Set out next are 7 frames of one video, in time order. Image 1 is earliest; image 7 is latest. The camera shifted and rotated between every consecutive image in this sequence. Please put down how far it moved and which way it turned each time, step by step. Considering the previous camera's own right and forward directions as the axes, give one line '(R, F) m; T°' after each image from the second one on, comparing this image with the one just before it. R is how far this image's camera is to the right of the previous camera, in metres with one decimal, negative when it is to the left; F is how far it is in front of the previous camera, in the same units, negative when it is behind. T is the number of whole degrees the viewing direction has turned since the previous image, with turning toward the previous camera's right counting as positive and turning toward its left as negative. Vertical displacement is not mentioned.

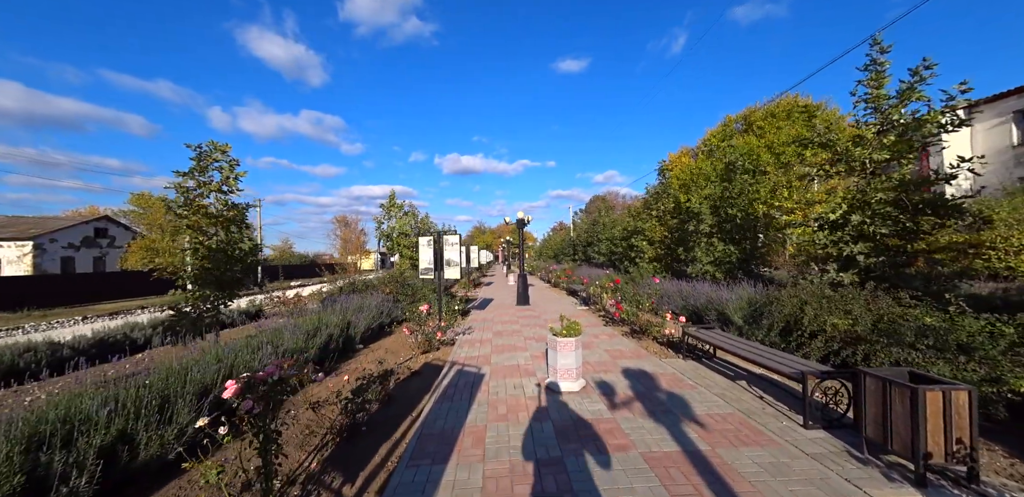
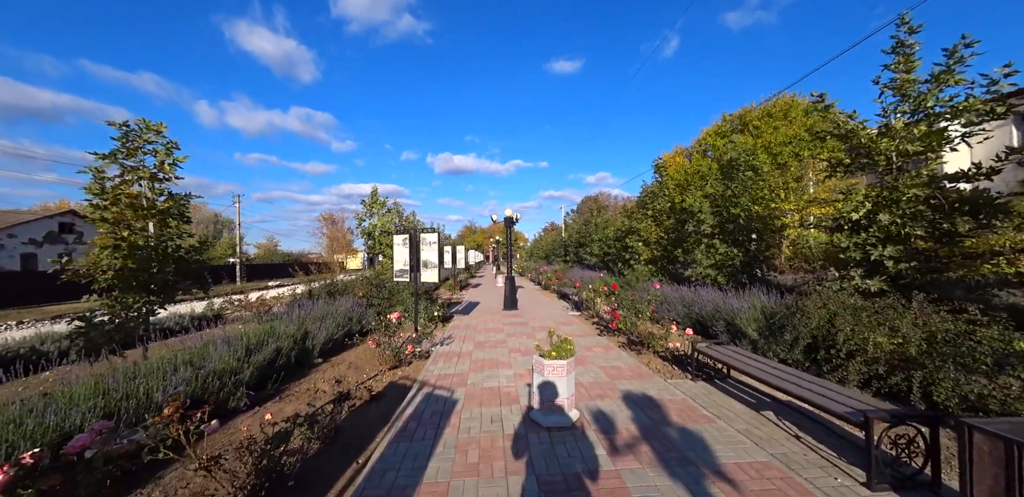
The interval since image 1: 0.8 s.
(+0.1, +0.8) m; +1°
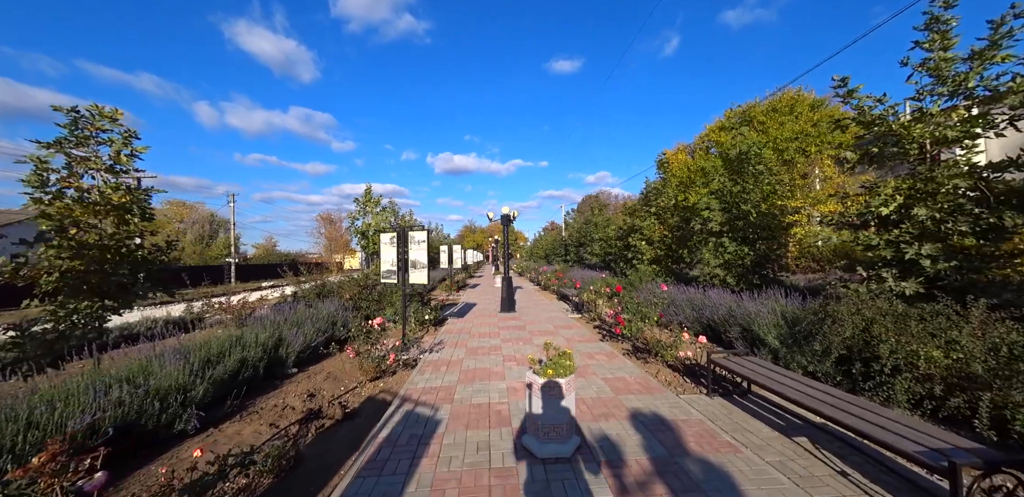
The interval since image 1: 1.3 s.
(+0.1, +0.5) m; 0°
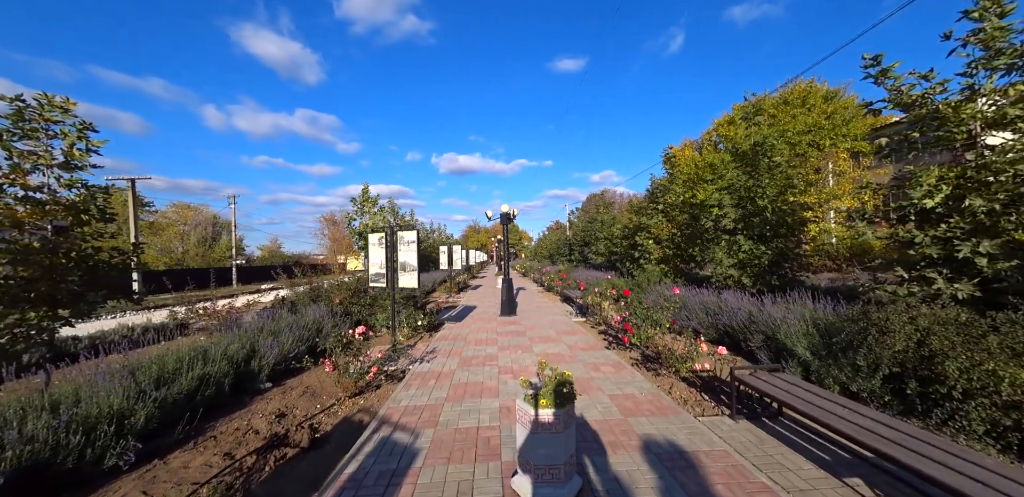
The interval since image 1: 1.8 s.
(+0.1, +0.5) m; -1°
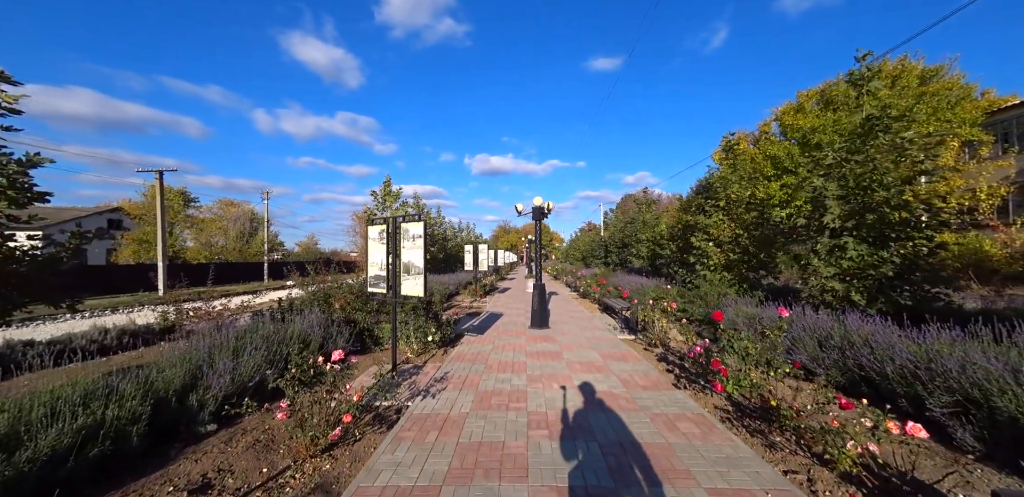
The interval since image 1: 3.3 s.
(-0.1, +1.4) m; -5°
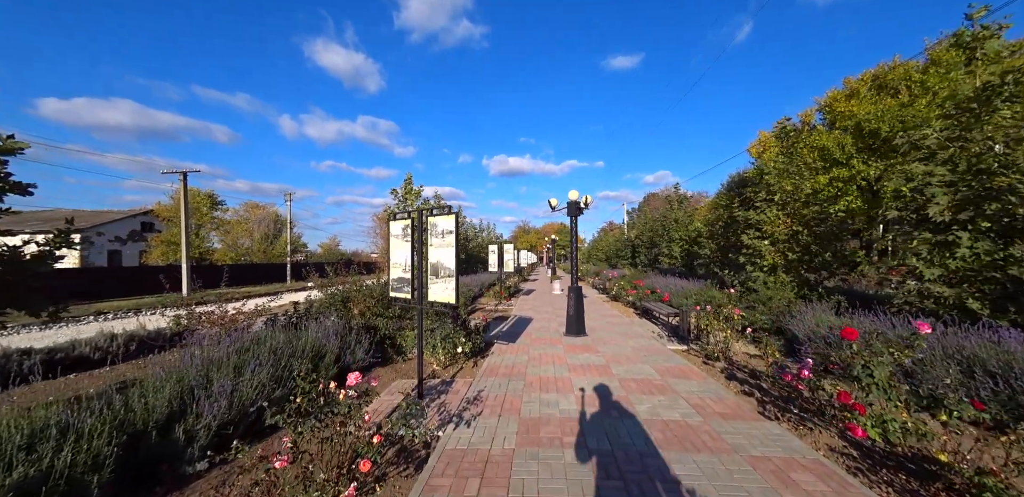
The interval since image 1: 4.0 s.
(-0.3, +0.7) m; -3°
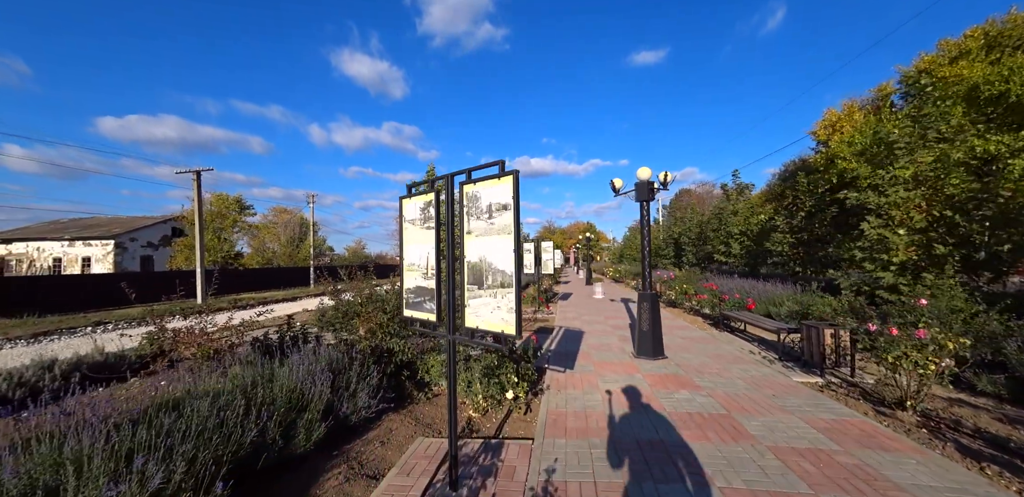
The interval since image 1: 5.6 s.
(-0.5, +1.7) m; -4°
